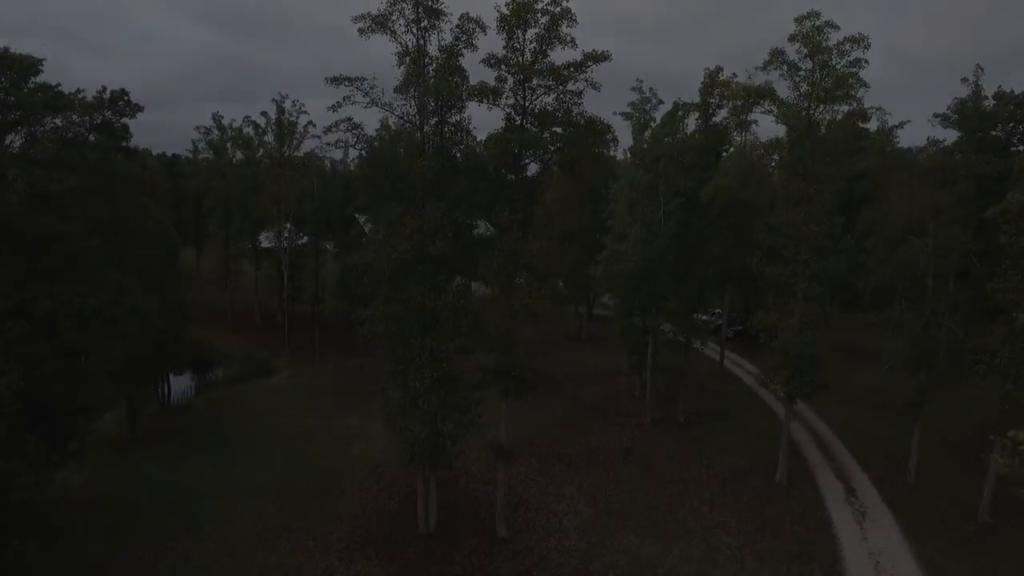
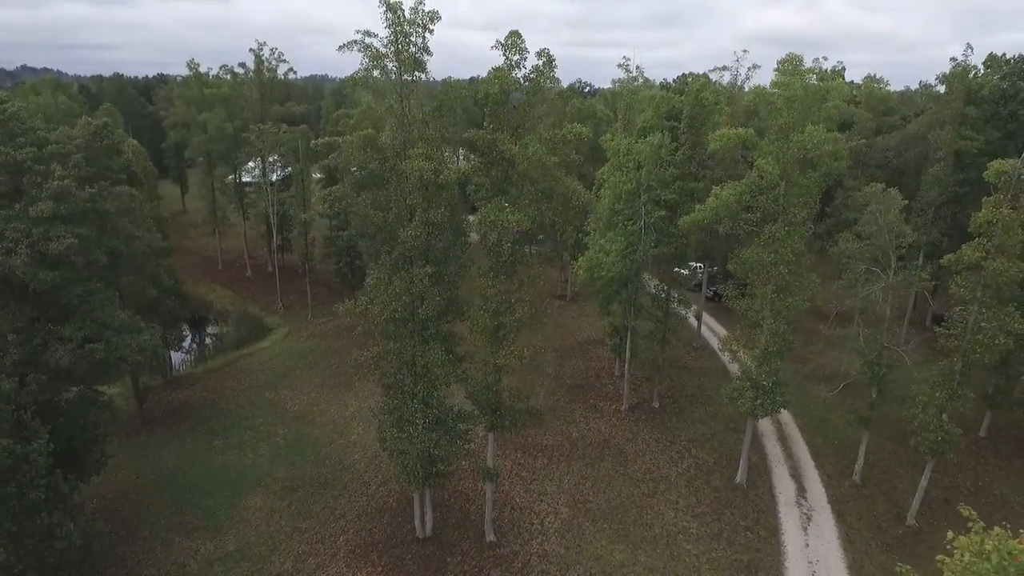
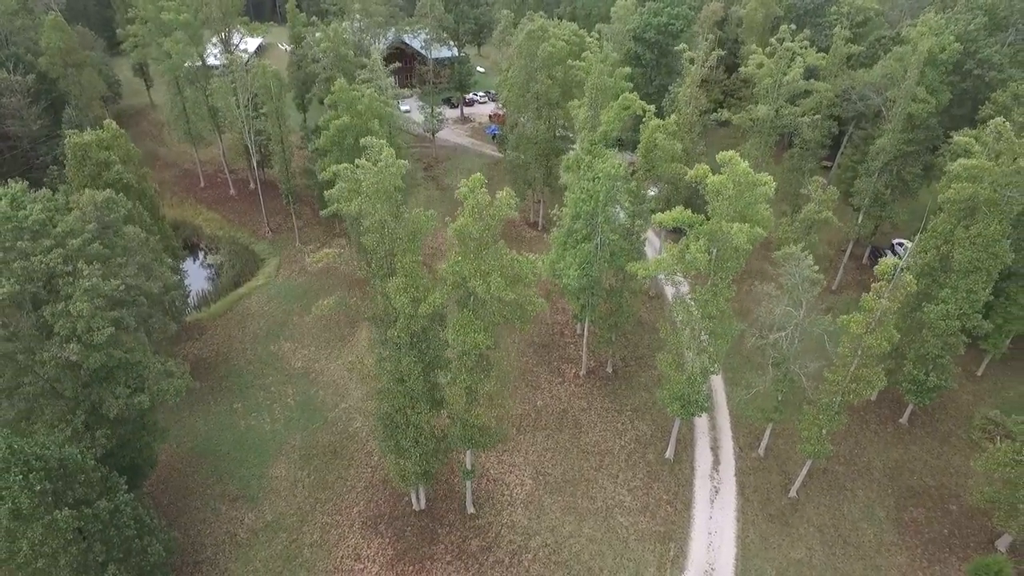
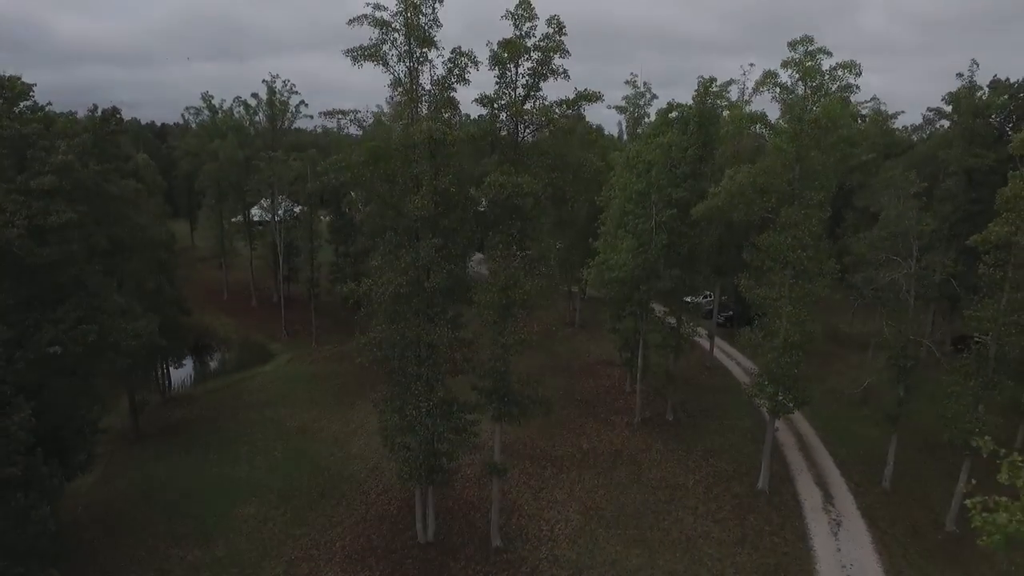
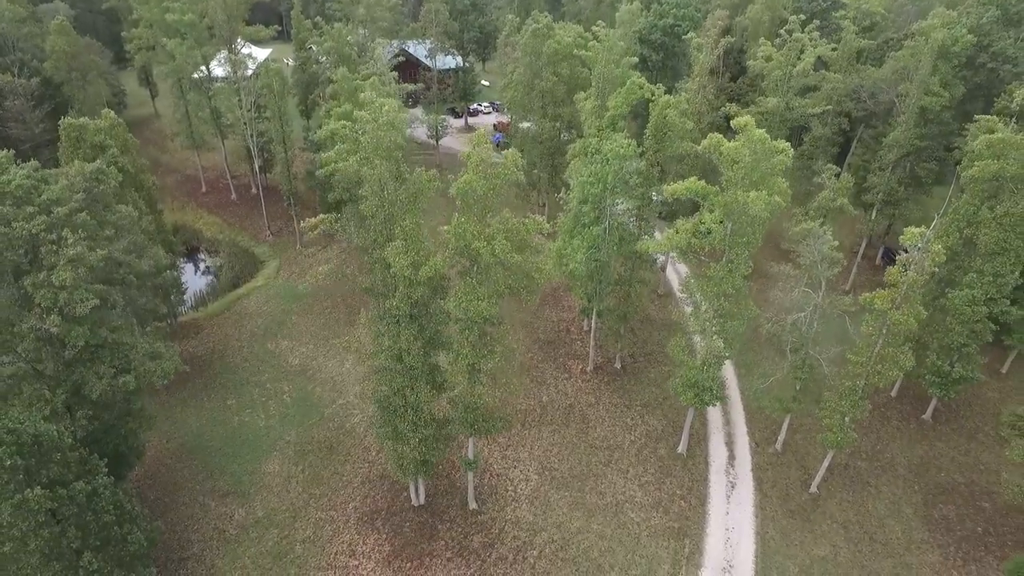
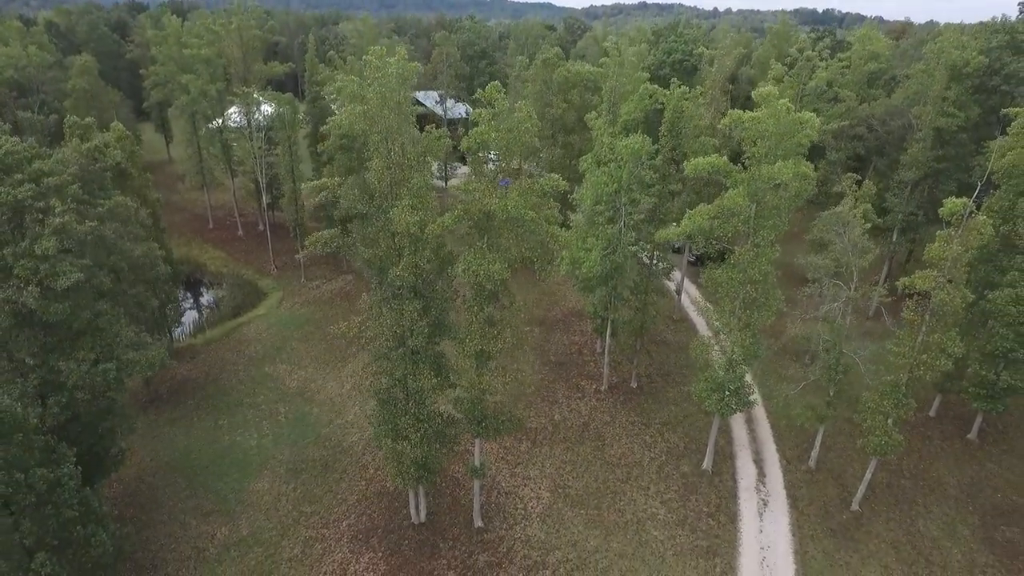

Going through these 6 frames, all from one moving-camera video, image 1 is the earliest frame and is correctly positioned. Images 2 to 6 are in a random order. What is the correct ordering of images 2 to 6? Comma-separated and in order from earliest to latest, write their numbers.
4, 2, 6, 5, 3
